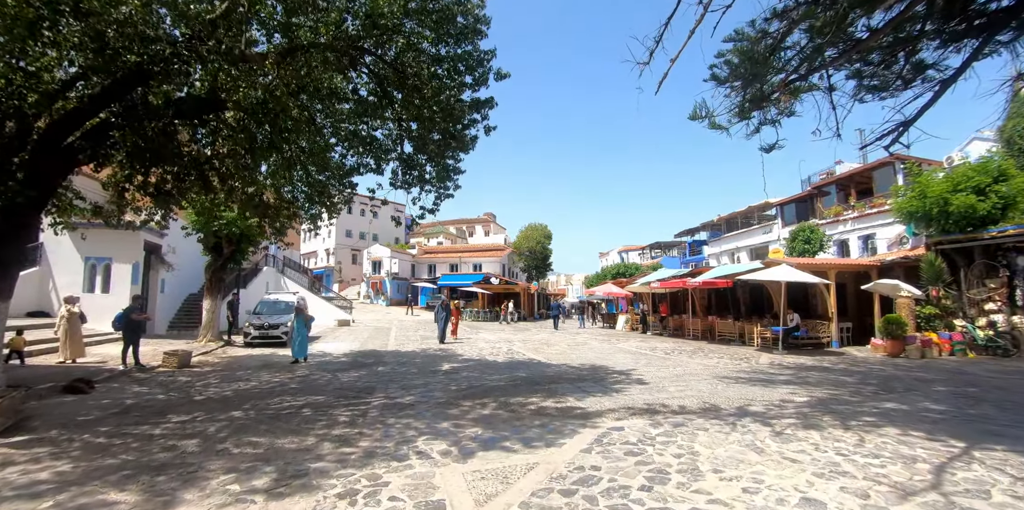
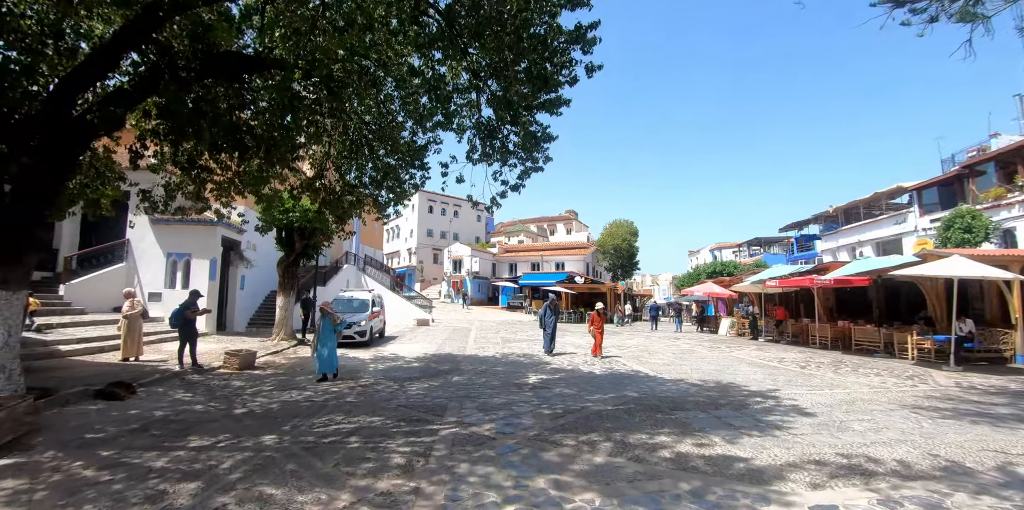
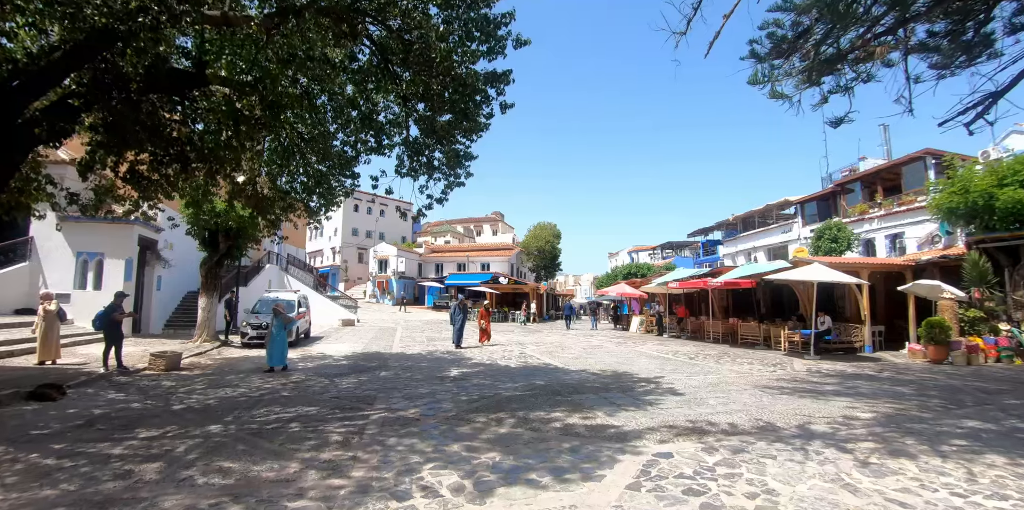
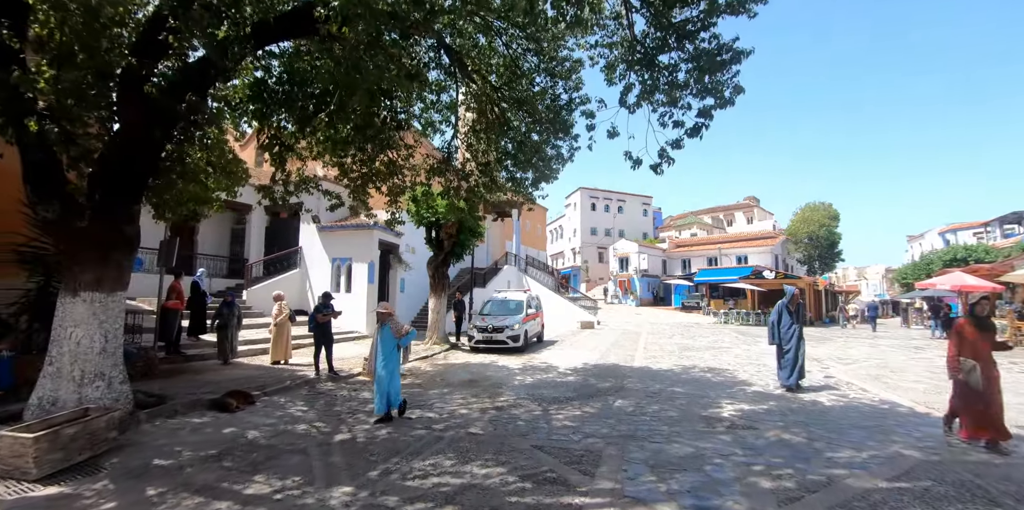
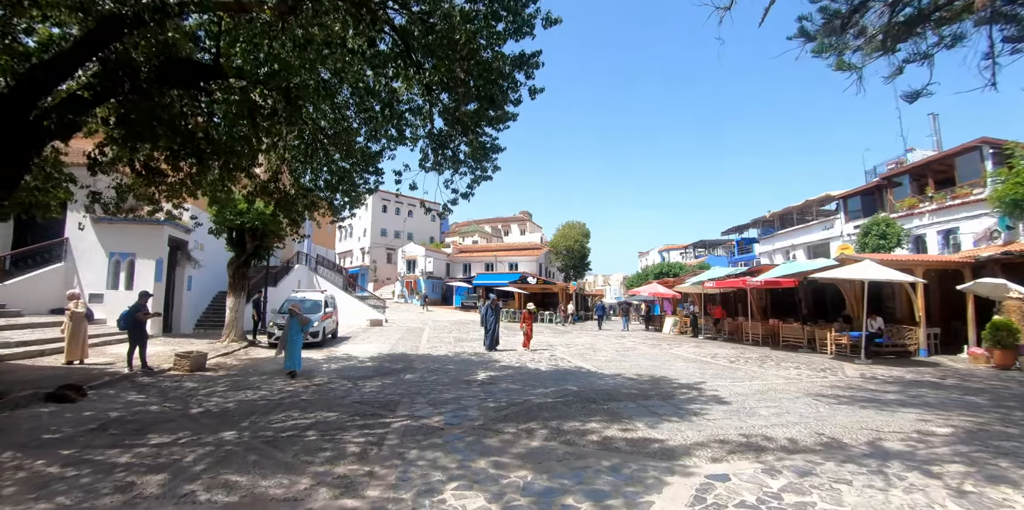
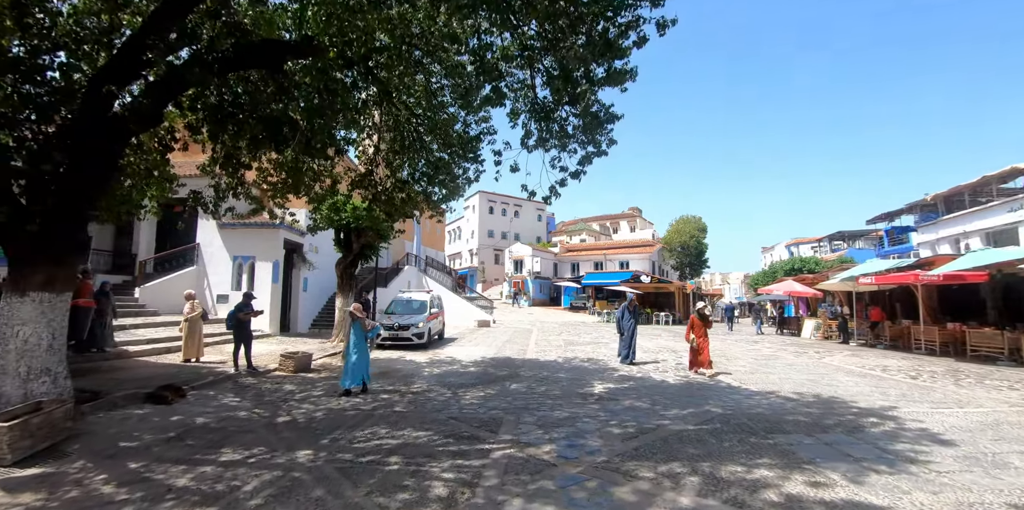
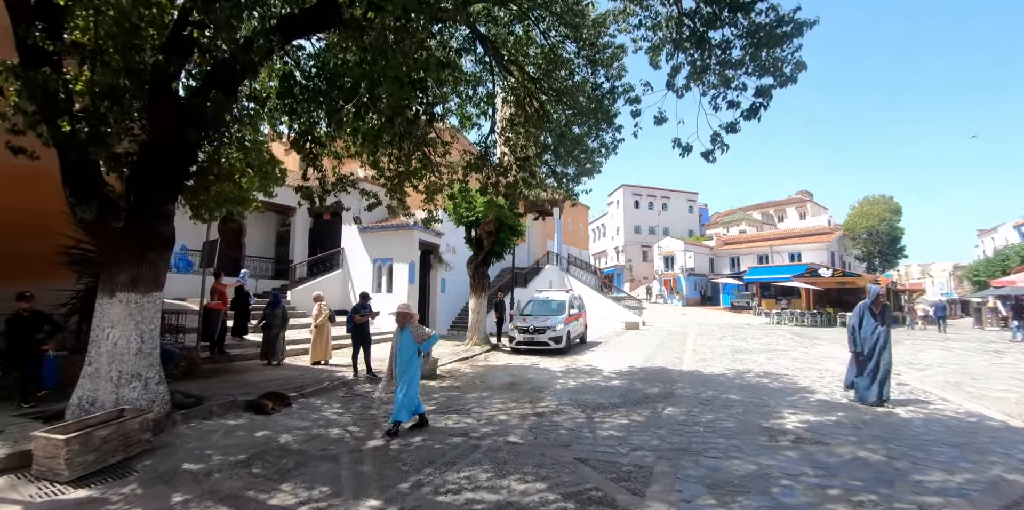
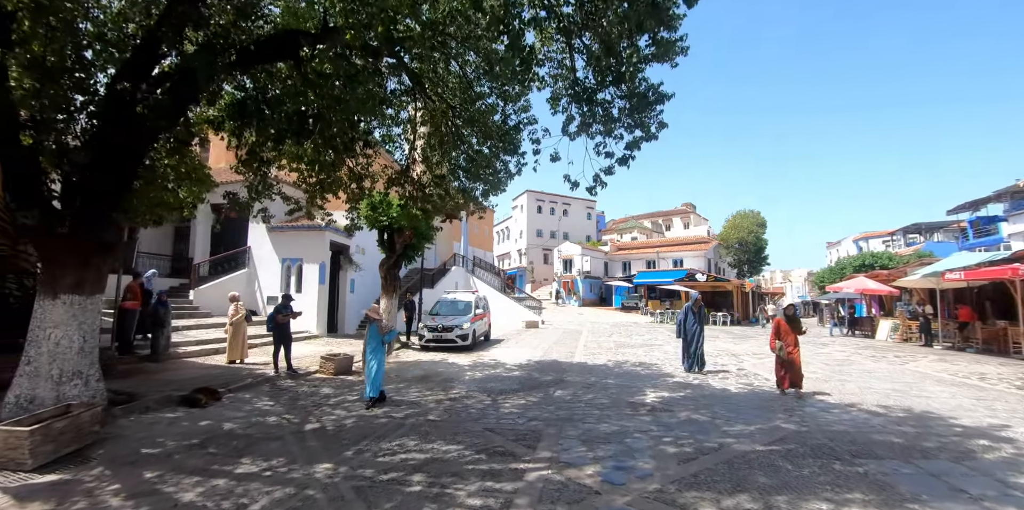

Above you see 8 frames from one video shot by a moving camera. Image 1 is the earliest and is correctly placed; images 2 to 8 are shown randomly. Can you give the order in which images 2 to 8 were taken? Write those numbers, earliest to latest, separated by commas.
3, 5, 2, 6, 8, 4, 7
